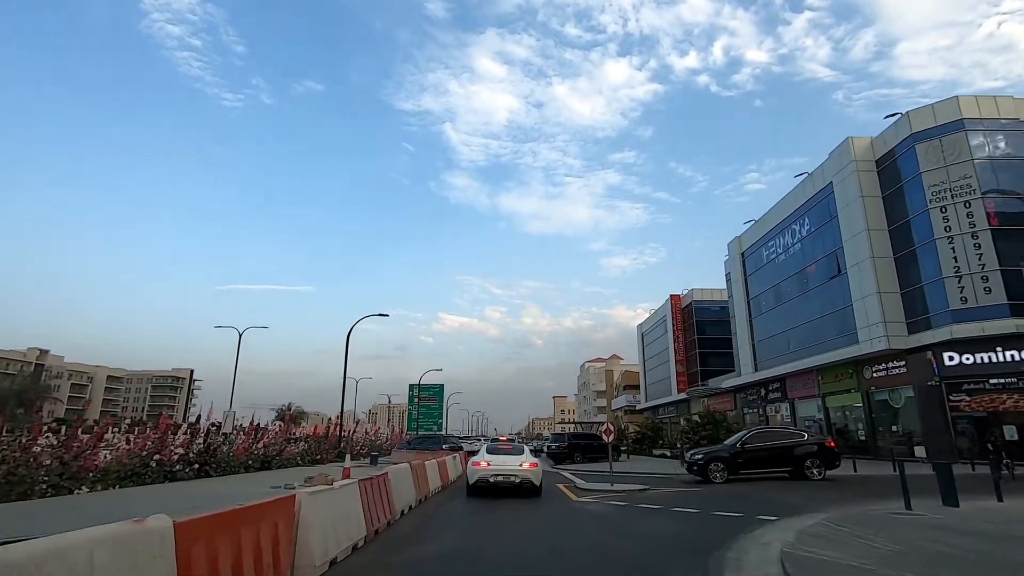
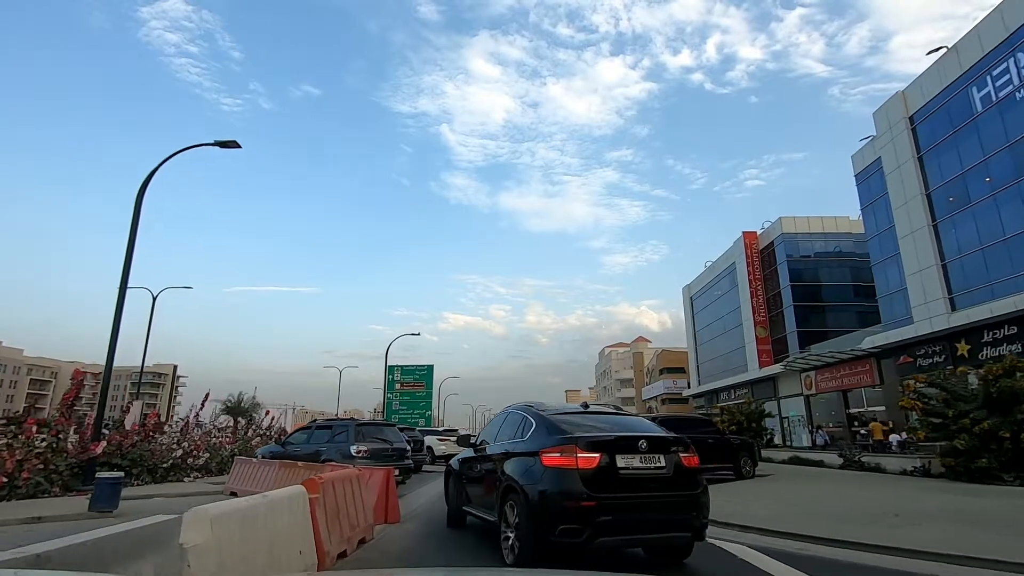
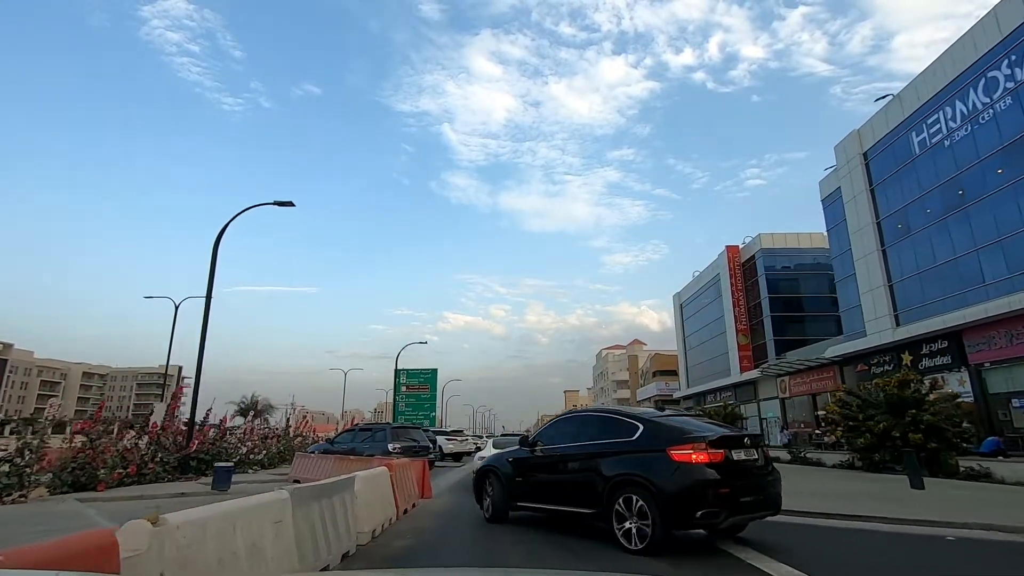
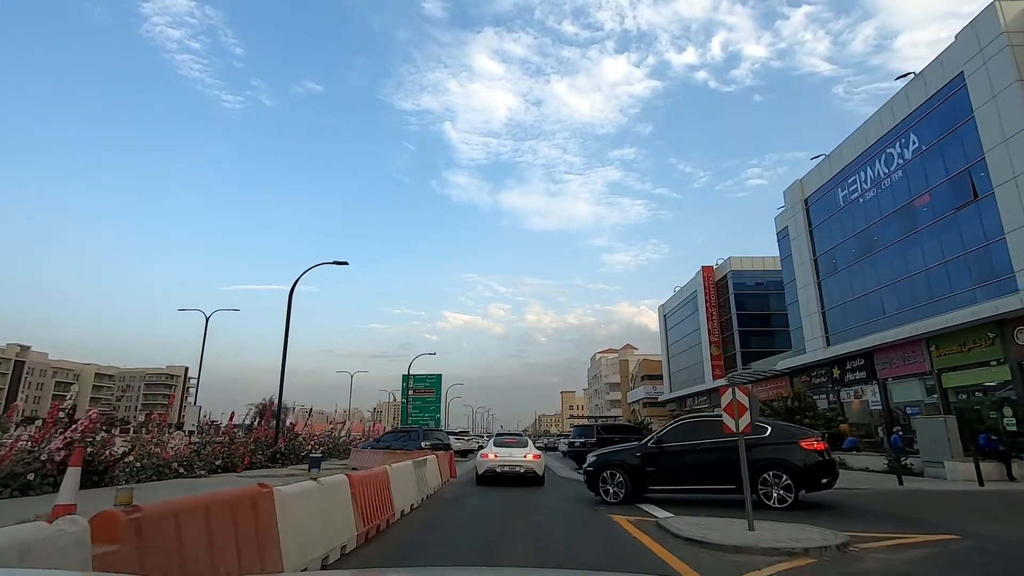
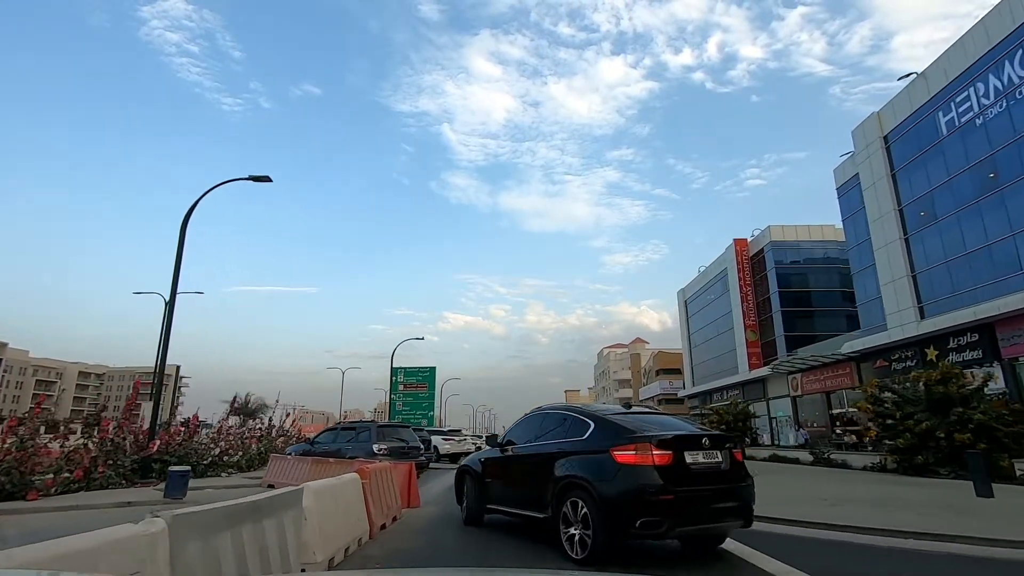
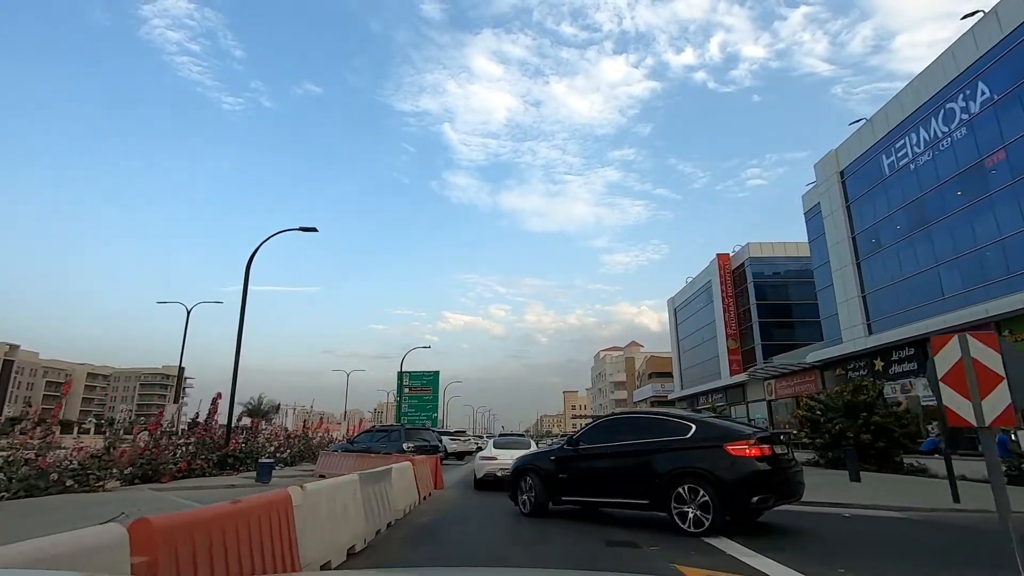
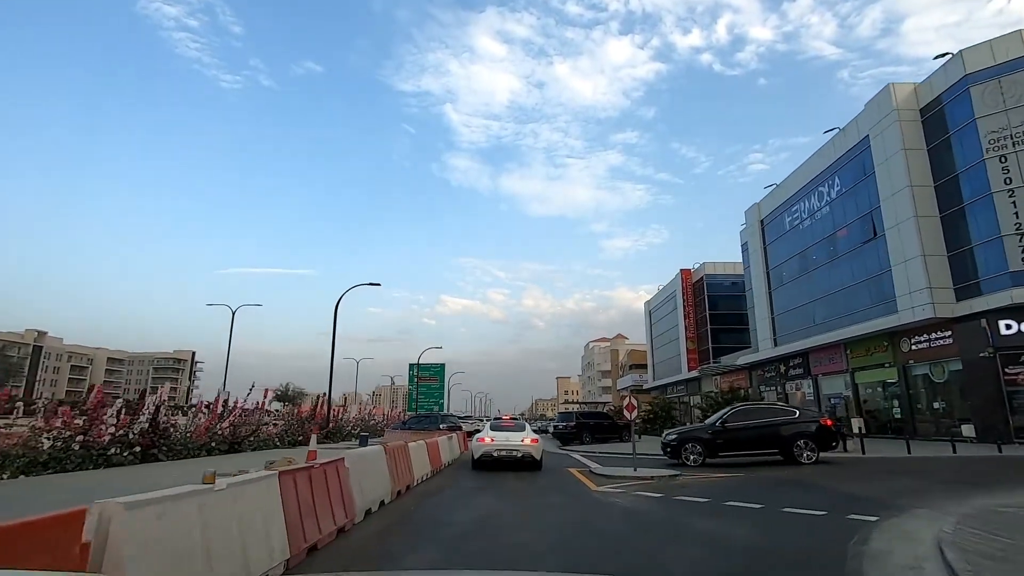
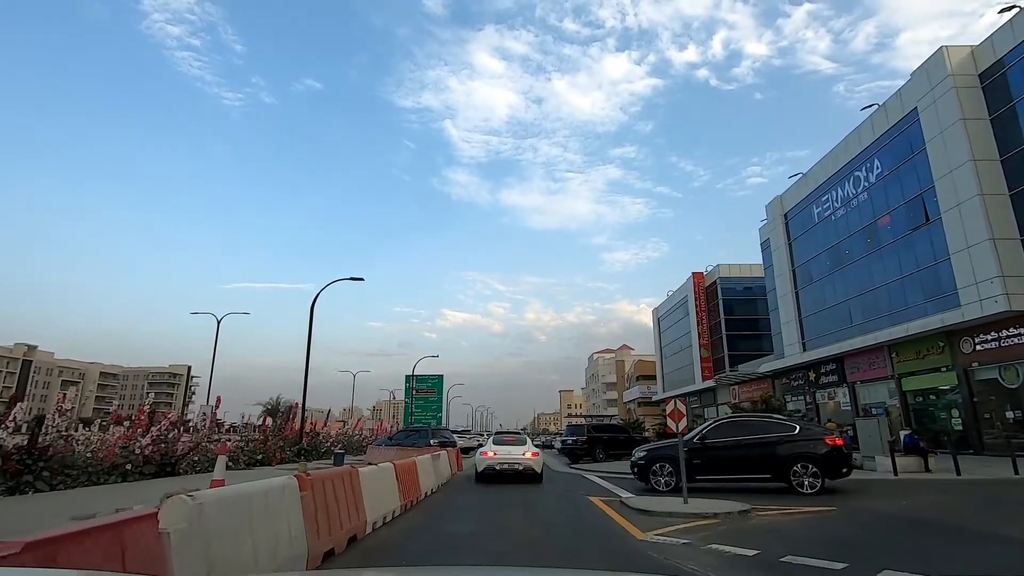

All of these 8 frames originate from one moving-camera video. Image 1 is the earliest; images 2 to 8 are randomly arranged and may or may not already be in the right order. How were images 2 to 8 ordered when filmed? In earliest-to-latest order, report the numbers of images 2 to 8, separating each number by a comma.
7, 8, 4, 6, 3, 5, 2
